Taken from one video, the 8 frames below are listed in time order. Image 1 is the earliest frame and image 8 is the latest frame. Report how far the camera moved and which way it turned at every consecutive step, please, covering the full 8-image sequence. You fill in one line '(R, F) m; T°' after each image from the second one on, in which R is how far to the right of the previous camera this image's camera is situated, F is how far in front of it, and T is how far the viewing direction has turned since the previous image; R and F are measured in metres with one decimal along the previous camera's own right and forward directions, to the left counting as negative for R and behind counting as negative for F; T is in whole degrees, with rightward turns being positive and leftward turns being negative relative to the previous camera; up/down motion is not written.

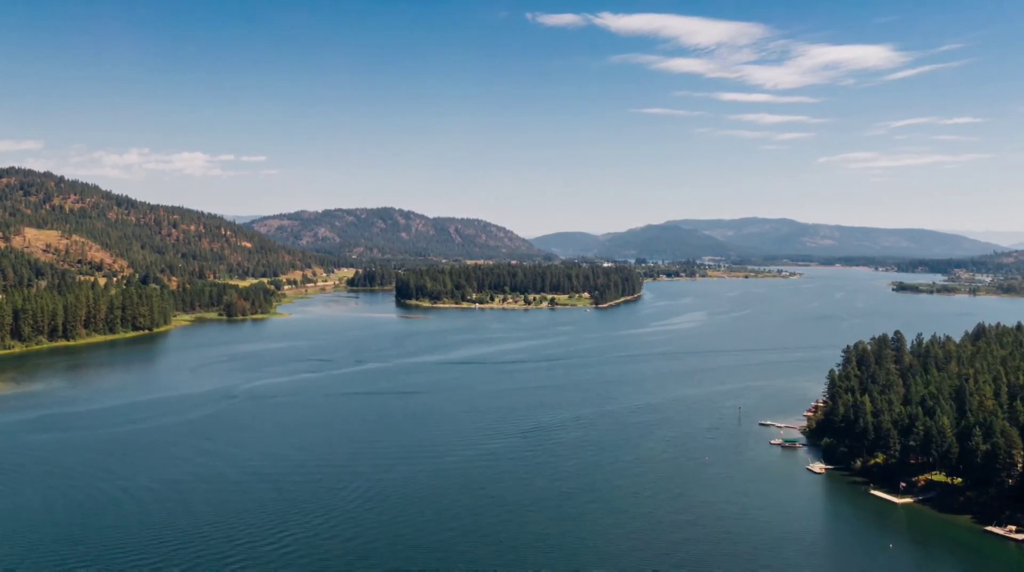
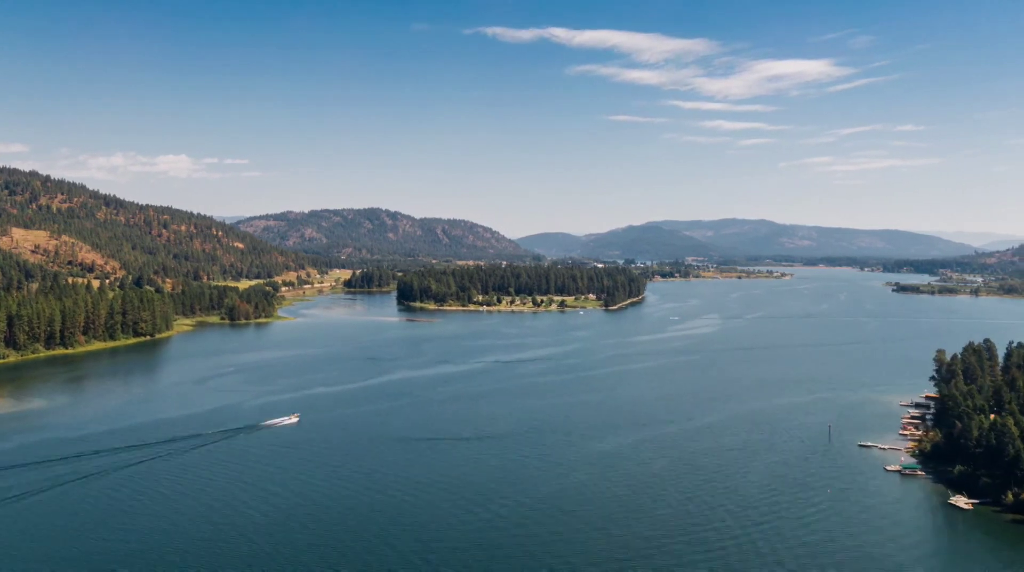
(-2.5, +3.0) m; +1°
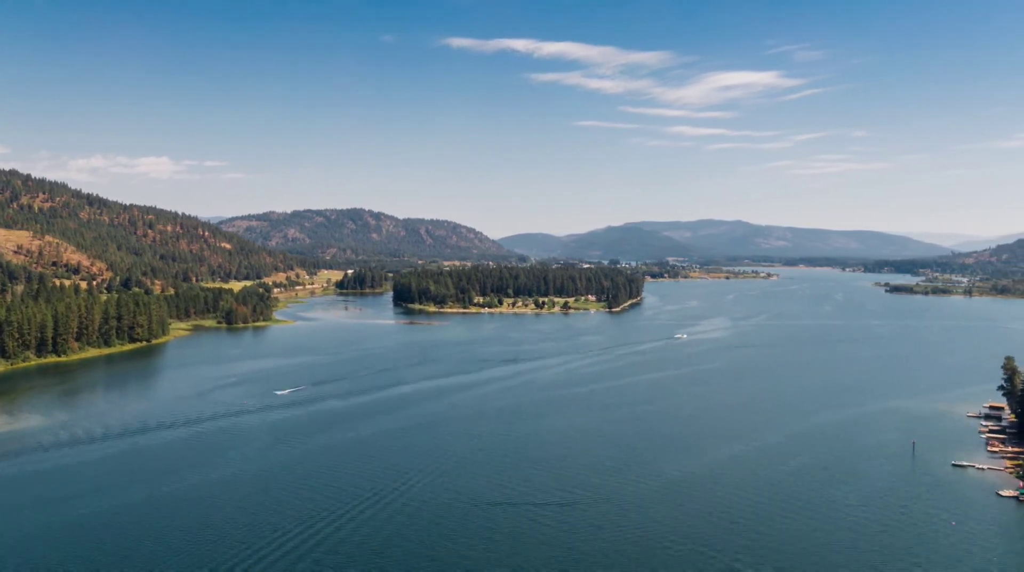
(-2.1, +2.4) m; +1°
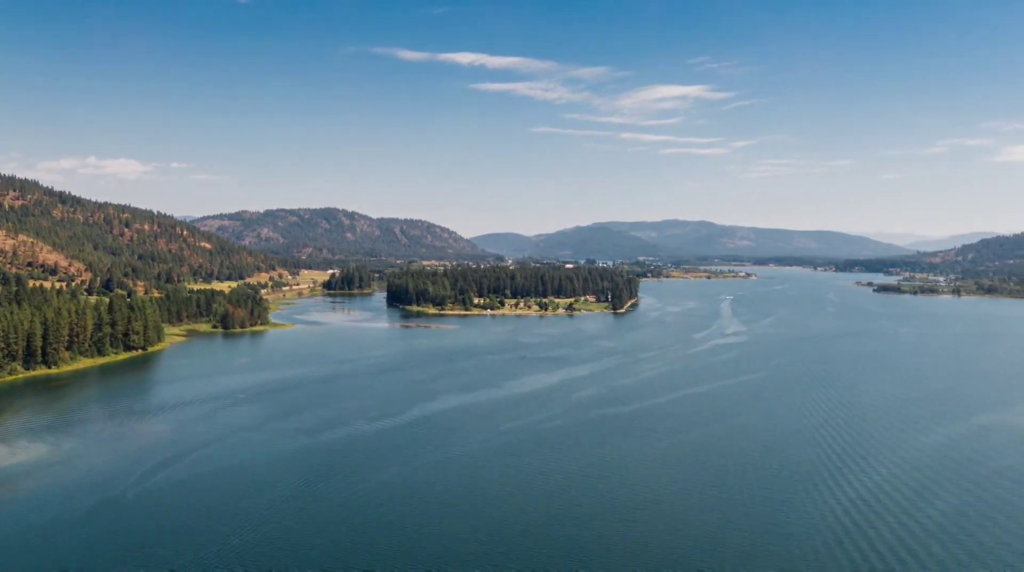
(-3.1, +3.4) m; +2°
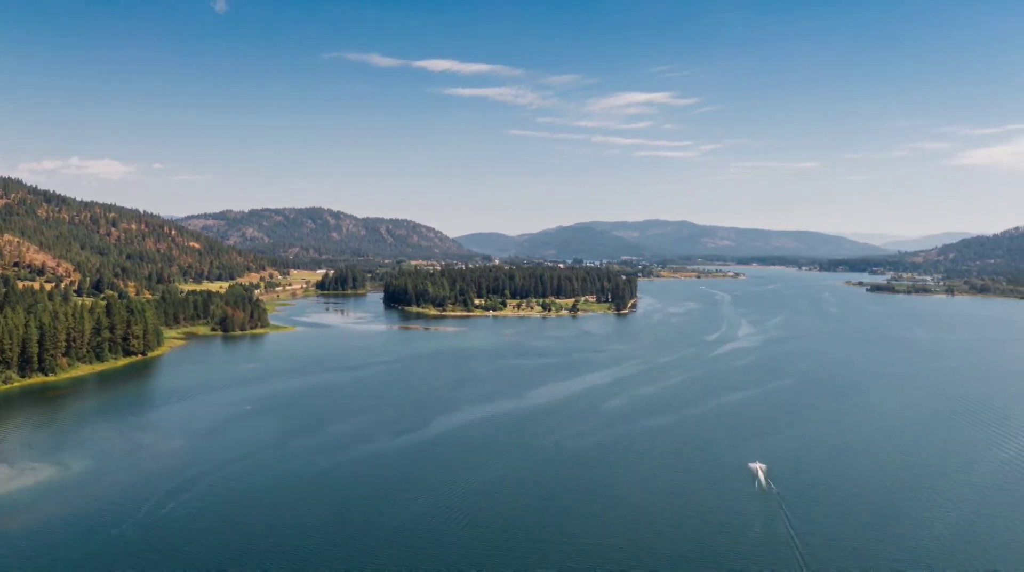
(-1.8, +1.9) m; +1°
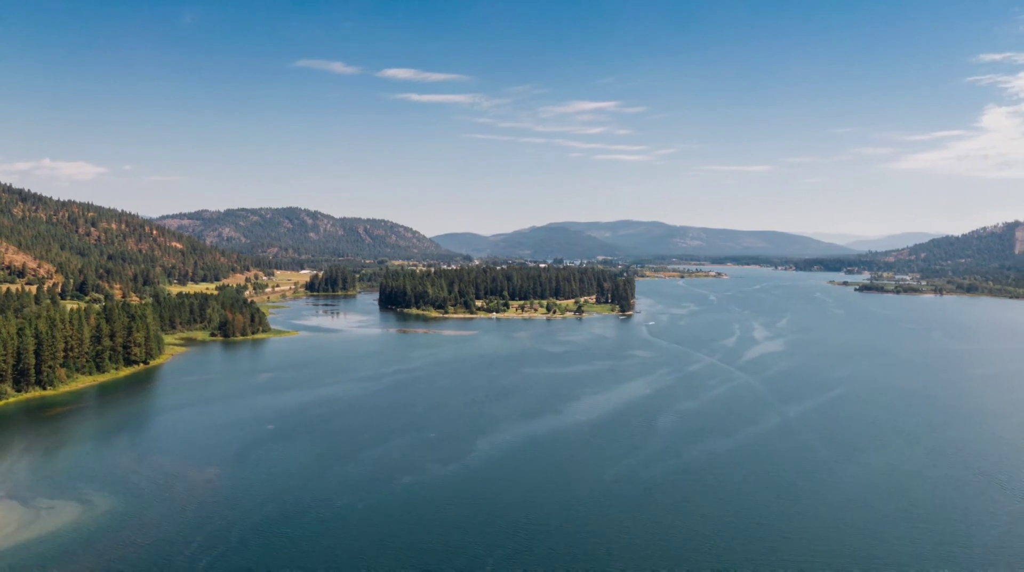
(-2.7, +2.7) m; +1°
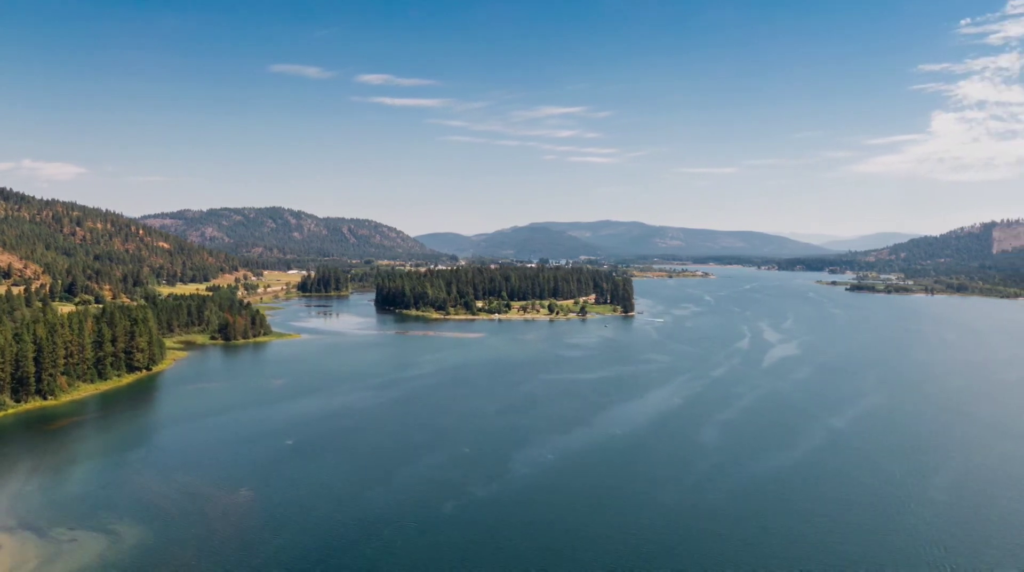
(-1.8, +1.7) m; +1°
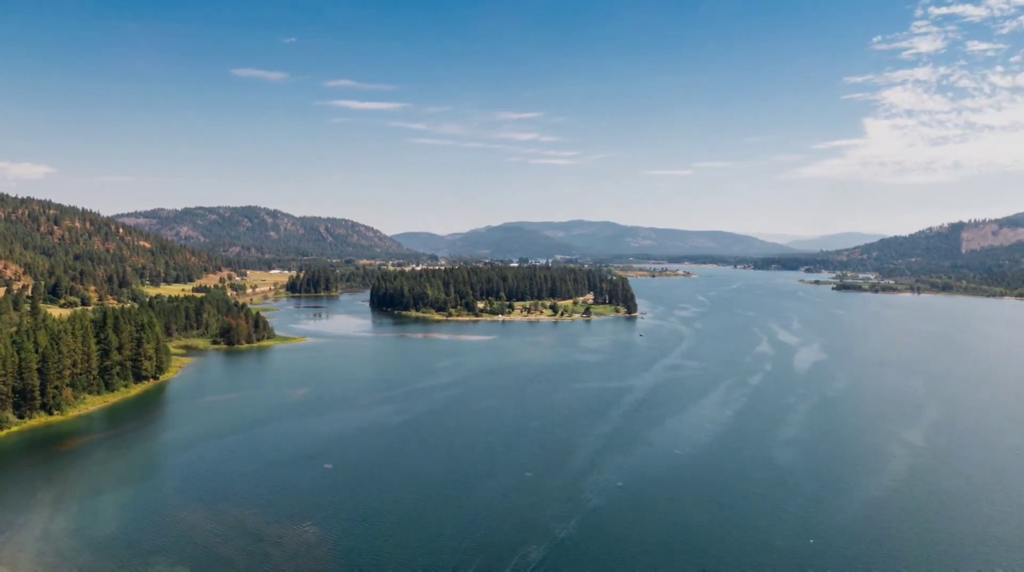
(-2.6, +2.3) m; +2°
